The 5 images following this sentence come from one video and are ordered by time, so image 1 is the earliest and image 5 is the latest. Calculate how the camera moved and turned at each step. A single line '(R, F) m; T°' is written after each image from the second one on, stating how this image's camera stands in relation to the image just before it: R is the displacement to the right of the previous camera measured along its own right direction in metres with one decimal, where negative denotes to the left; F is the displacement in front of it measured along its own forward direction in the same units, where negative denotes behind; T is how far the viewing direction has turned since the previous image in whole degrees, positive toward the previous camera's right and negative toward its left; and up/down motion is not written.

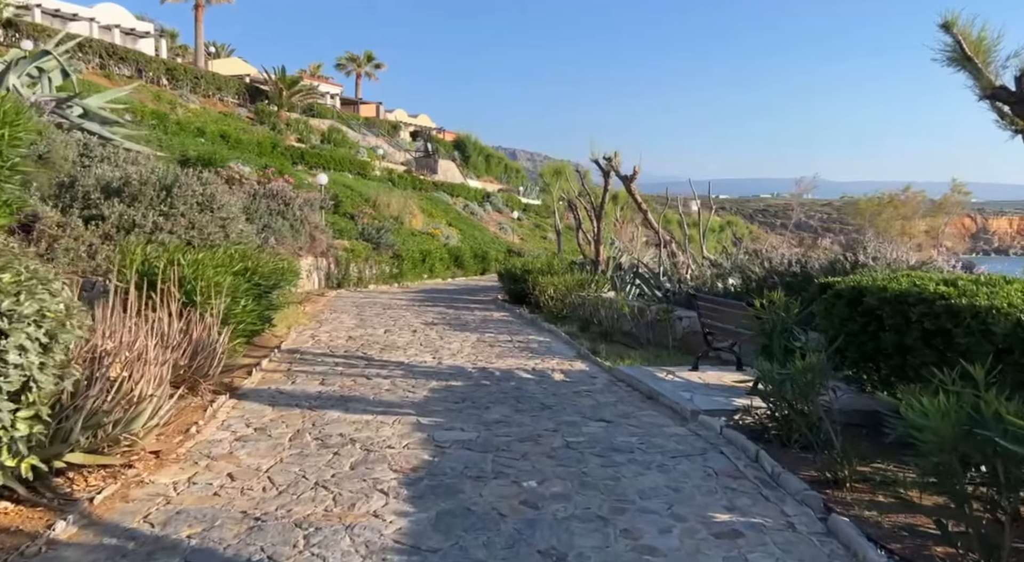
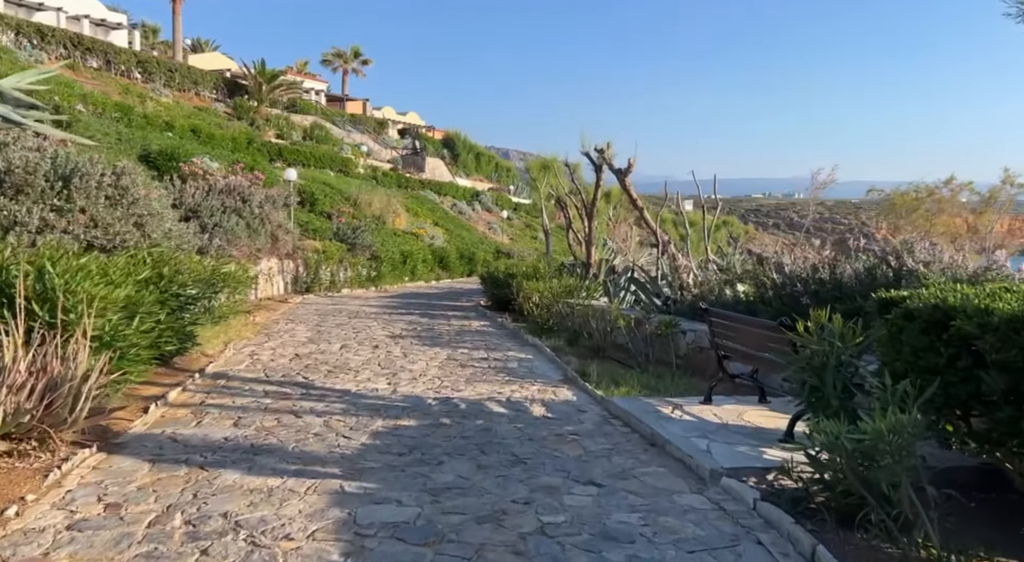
(+0.2, +1.5) m; +1°
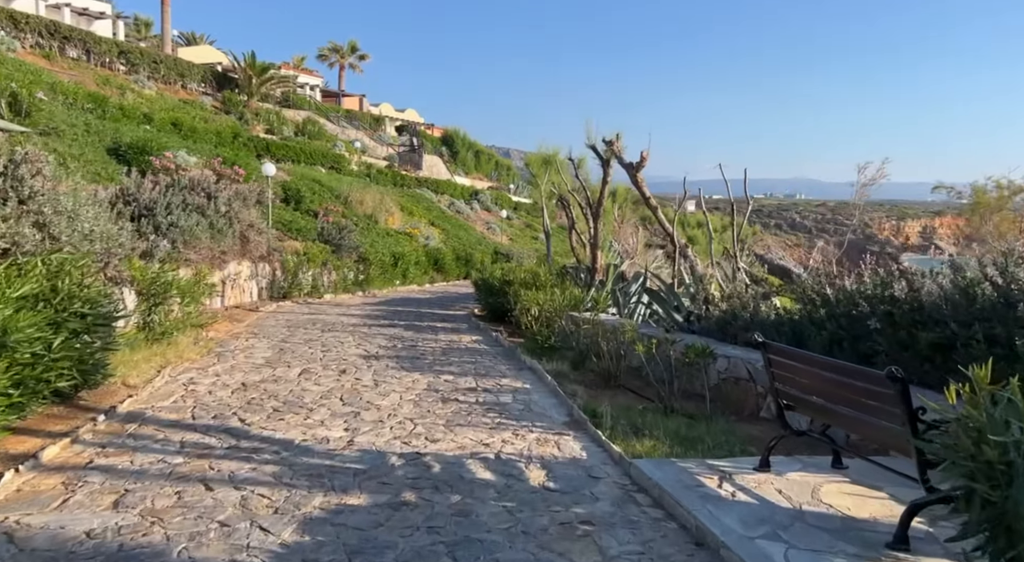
(+0.1, +1.6) m; 0°
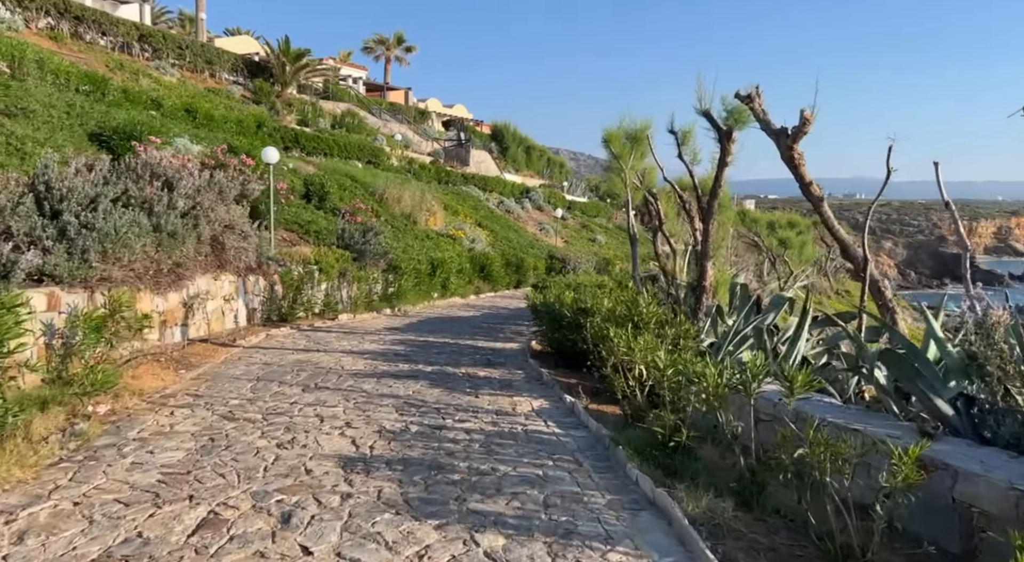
(-0.4, +4.1) m; -4°
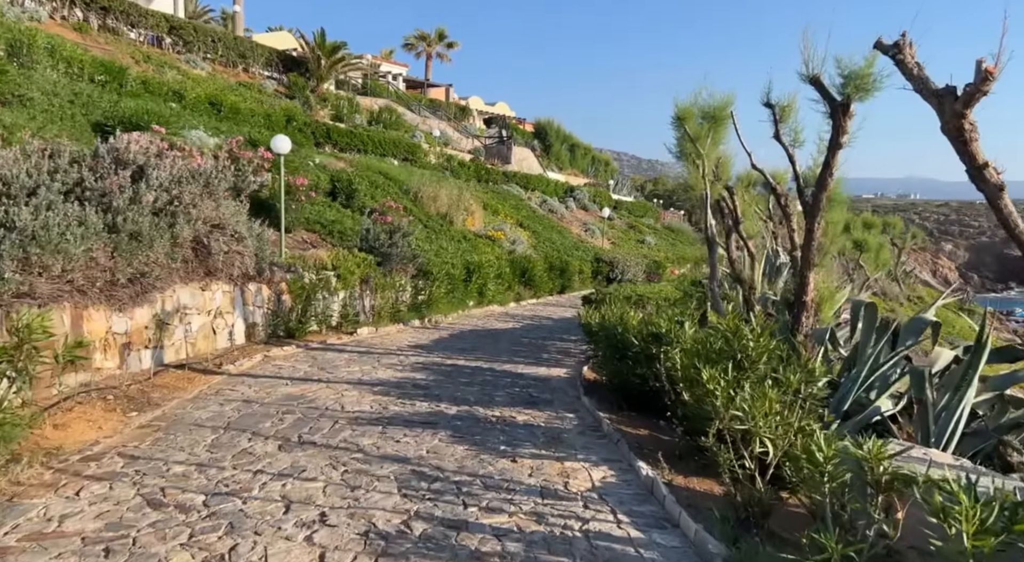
(-0.1, +2.0) m; -3°
